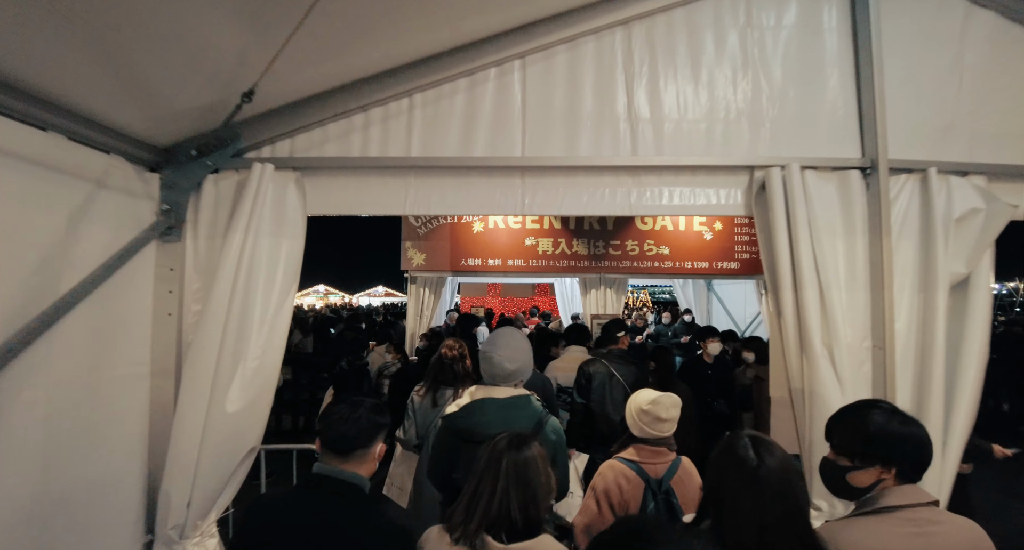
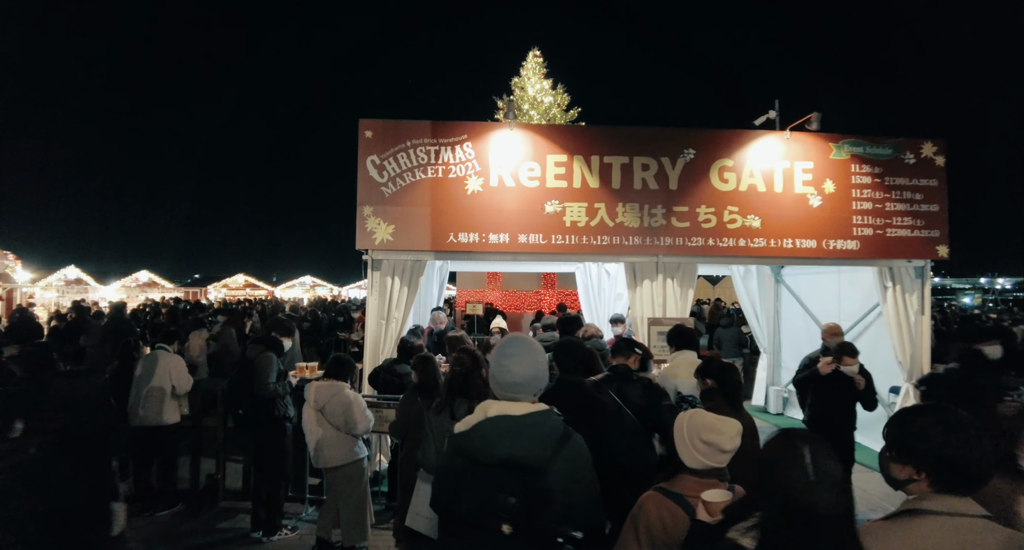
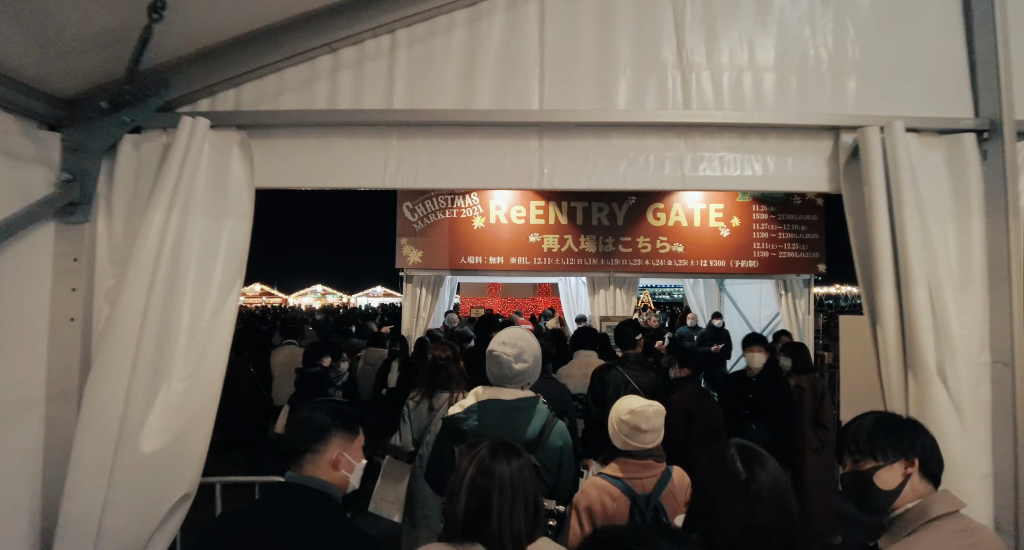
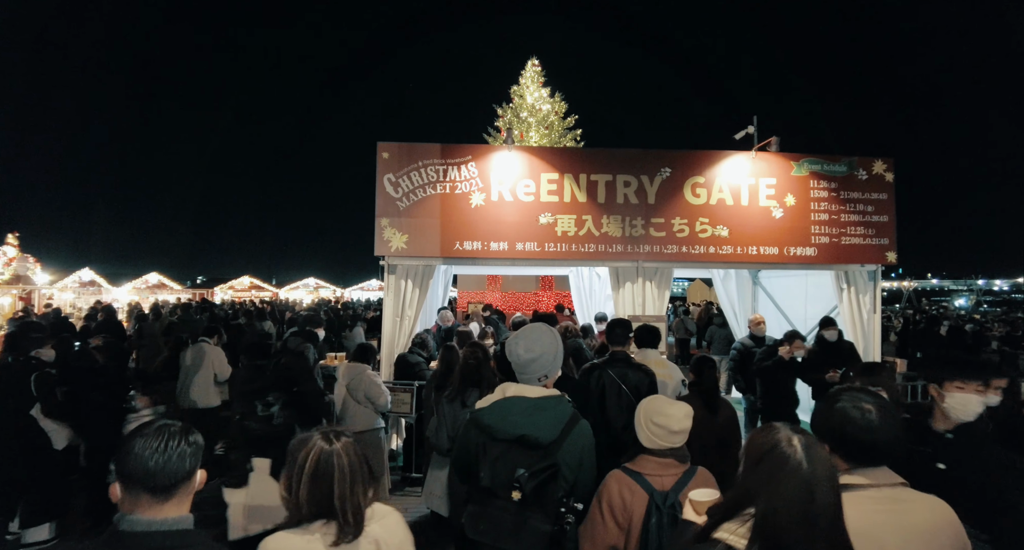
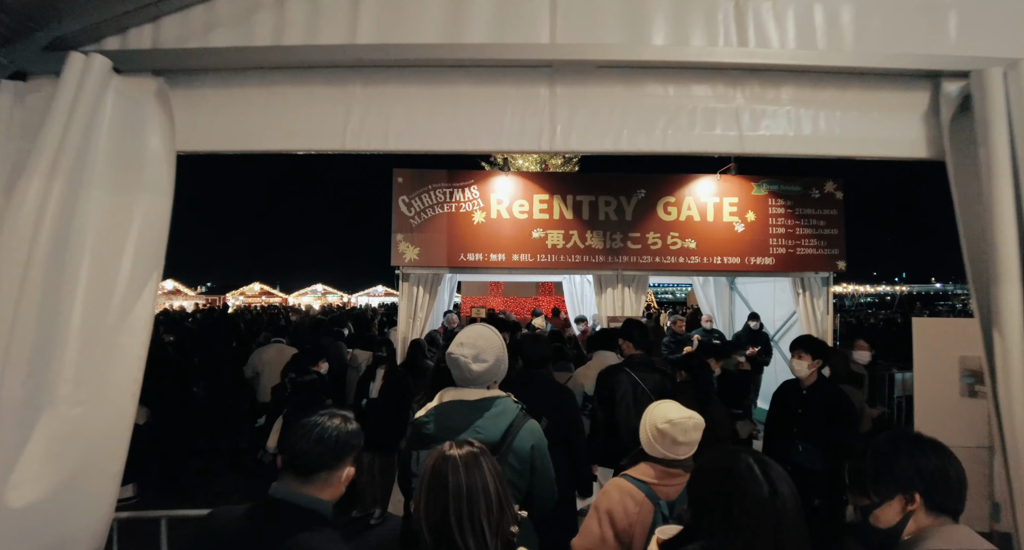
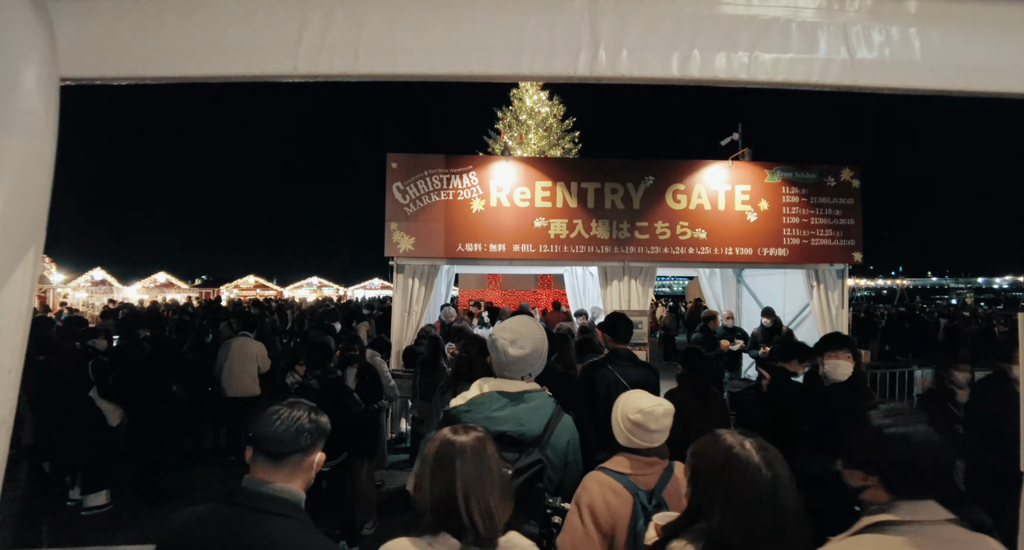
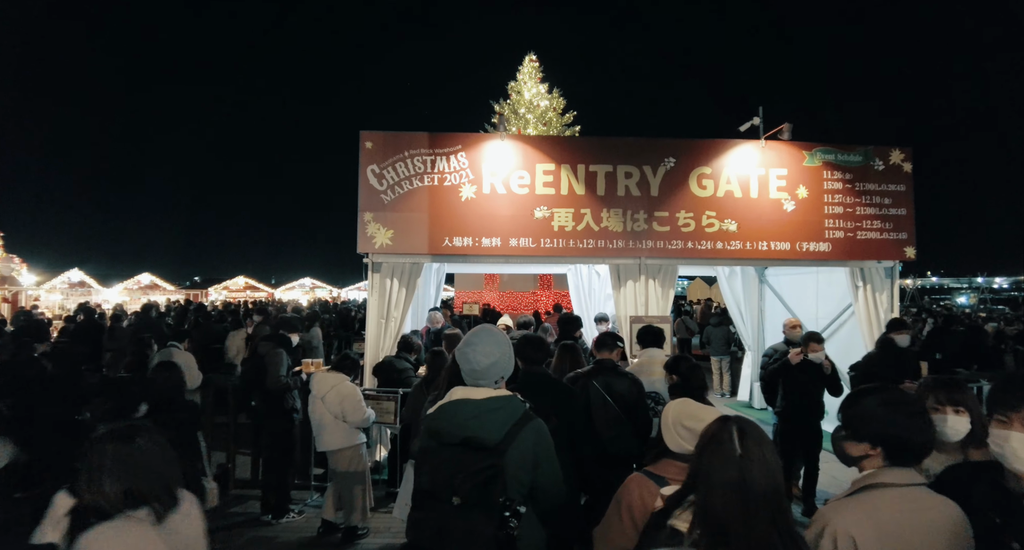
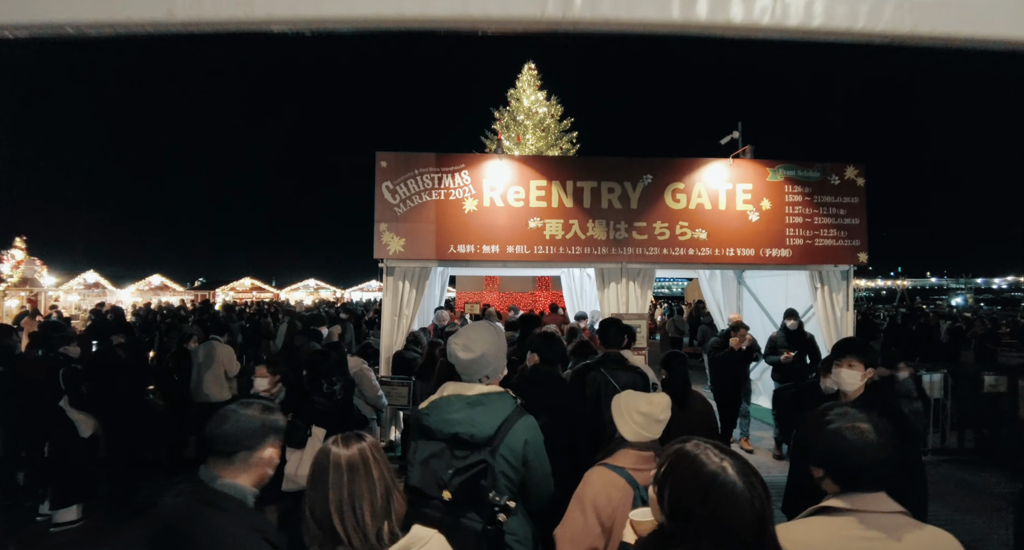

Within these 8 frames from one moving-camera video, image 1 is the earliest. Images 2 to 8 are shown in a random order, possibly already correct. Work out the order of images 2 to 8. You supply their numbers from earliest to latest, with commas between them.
3, 5, 6, 8, 4, 7, 2
